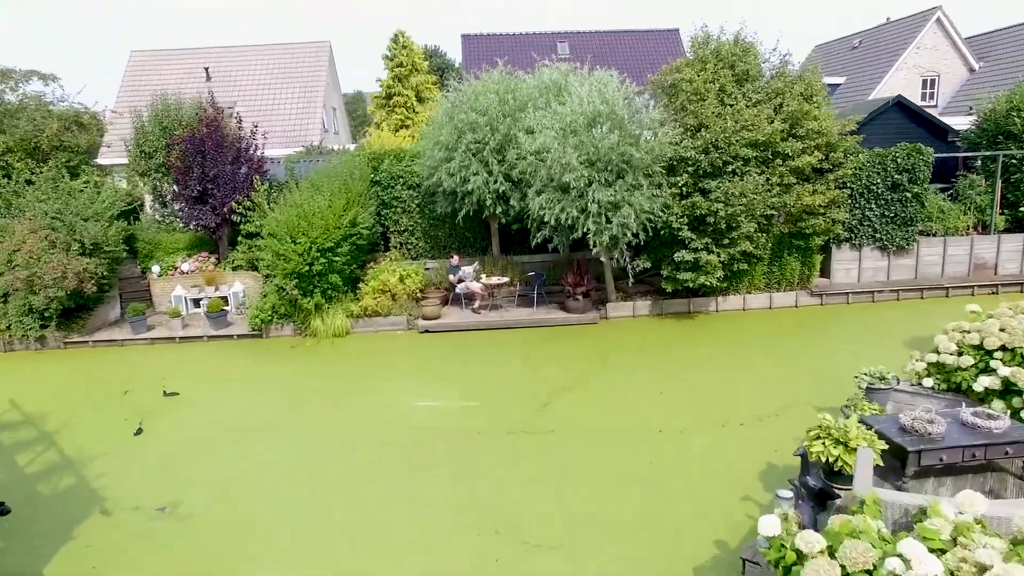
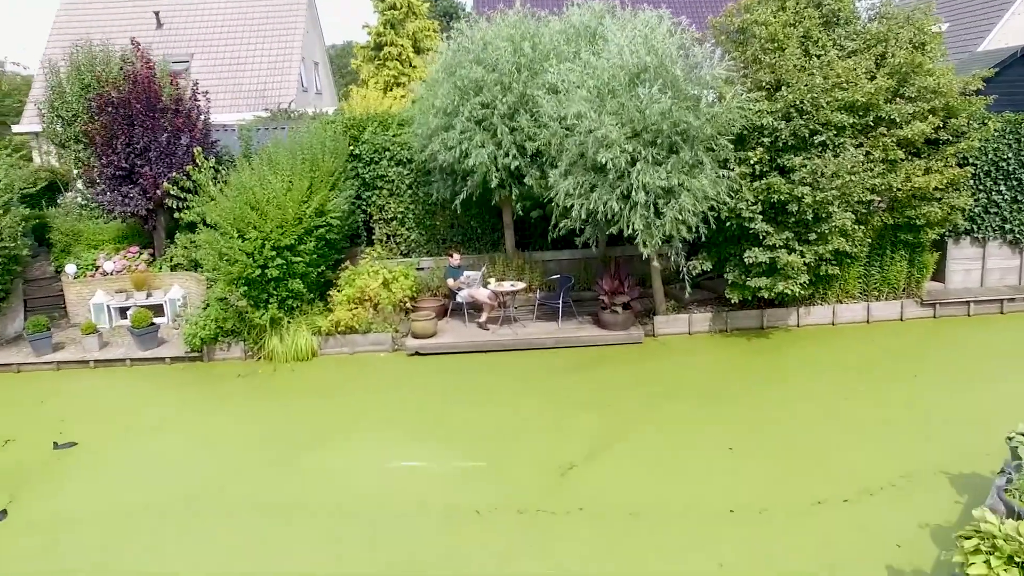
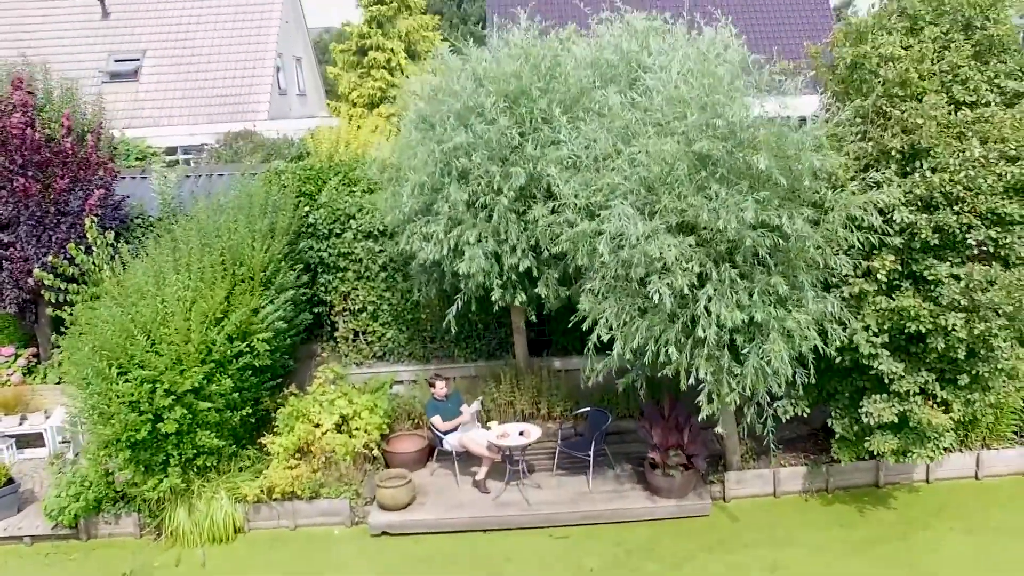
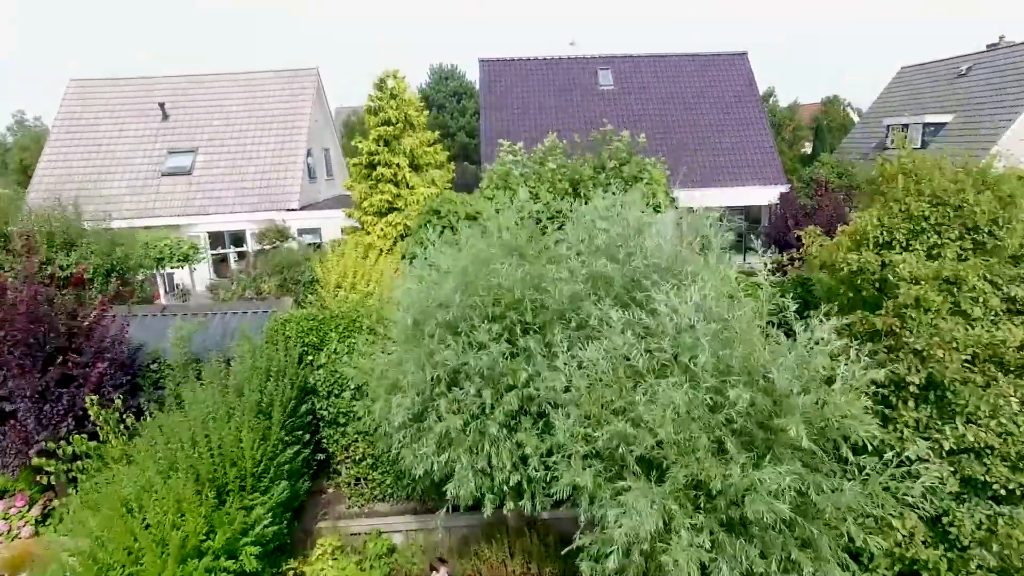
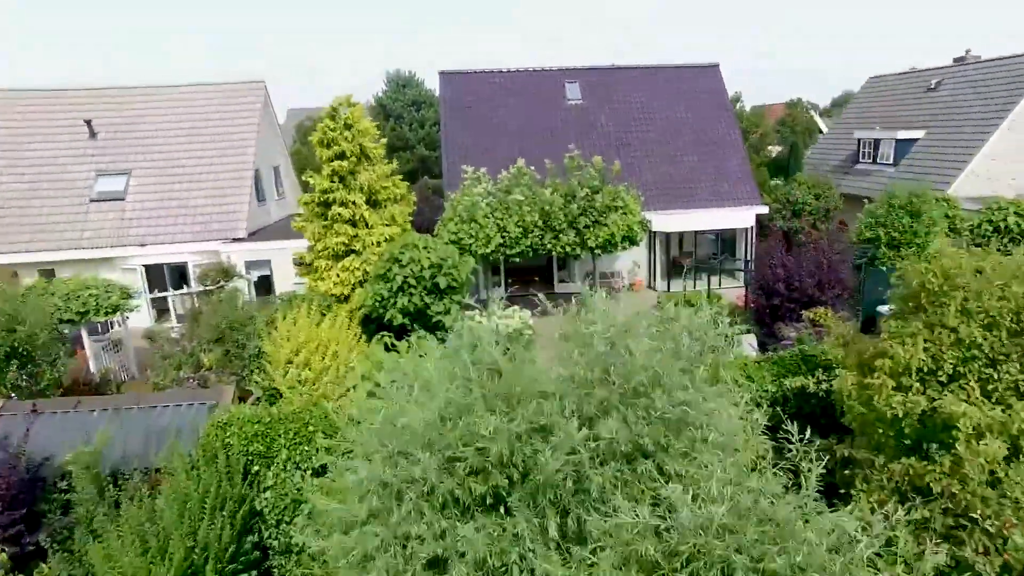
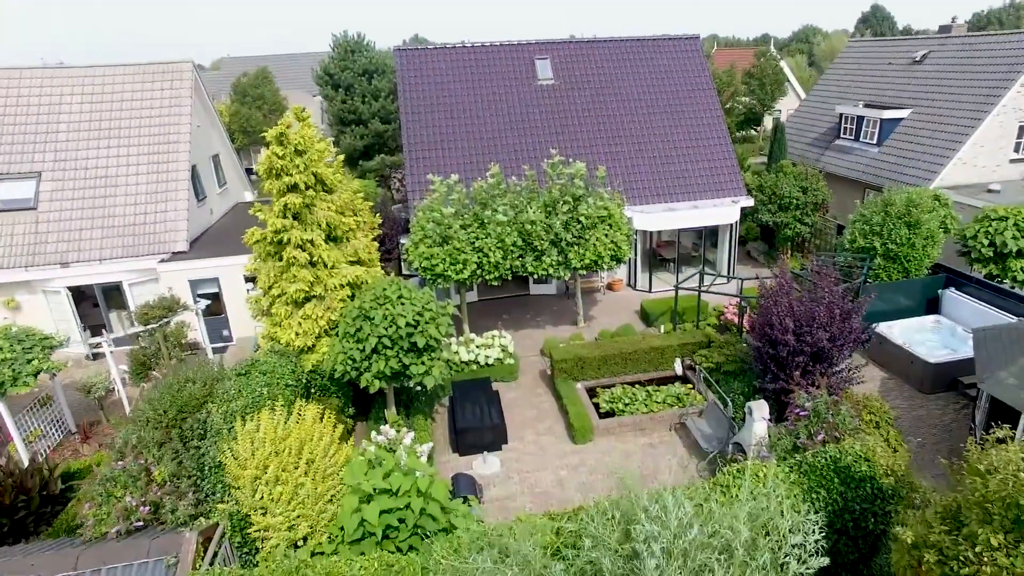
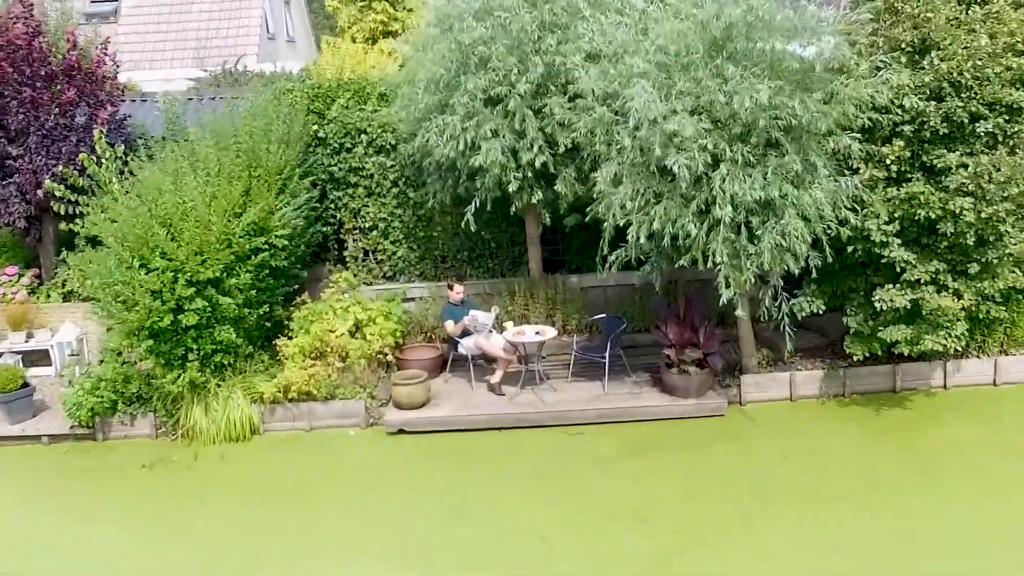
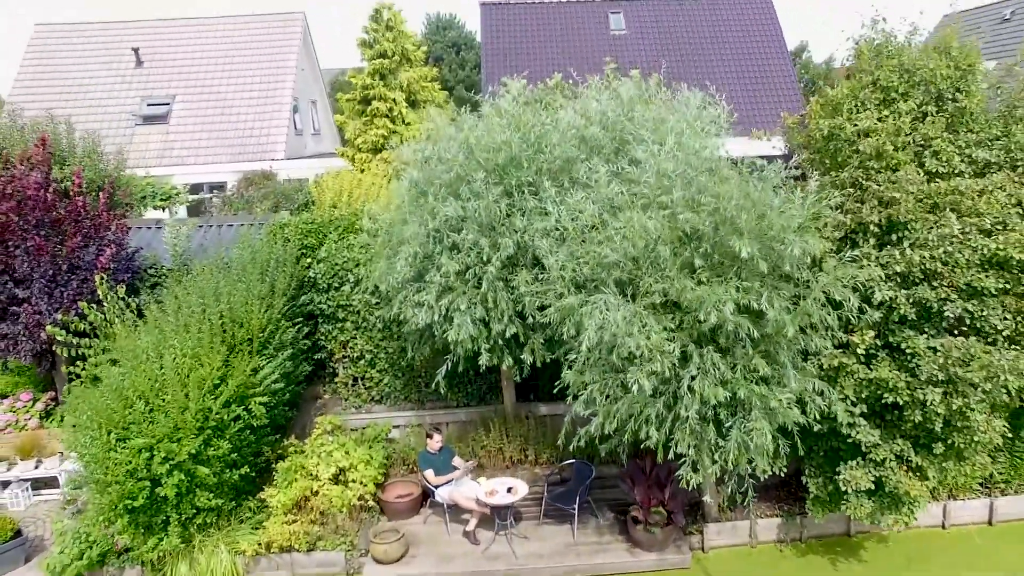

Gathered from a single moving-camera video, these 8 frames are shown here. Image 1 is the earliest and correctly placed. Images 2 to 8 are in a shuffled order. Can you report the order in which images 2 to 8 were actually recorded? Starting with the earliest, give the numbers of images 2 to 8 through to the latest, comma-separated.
2, 7, 3, 8, 4, 5, 6
